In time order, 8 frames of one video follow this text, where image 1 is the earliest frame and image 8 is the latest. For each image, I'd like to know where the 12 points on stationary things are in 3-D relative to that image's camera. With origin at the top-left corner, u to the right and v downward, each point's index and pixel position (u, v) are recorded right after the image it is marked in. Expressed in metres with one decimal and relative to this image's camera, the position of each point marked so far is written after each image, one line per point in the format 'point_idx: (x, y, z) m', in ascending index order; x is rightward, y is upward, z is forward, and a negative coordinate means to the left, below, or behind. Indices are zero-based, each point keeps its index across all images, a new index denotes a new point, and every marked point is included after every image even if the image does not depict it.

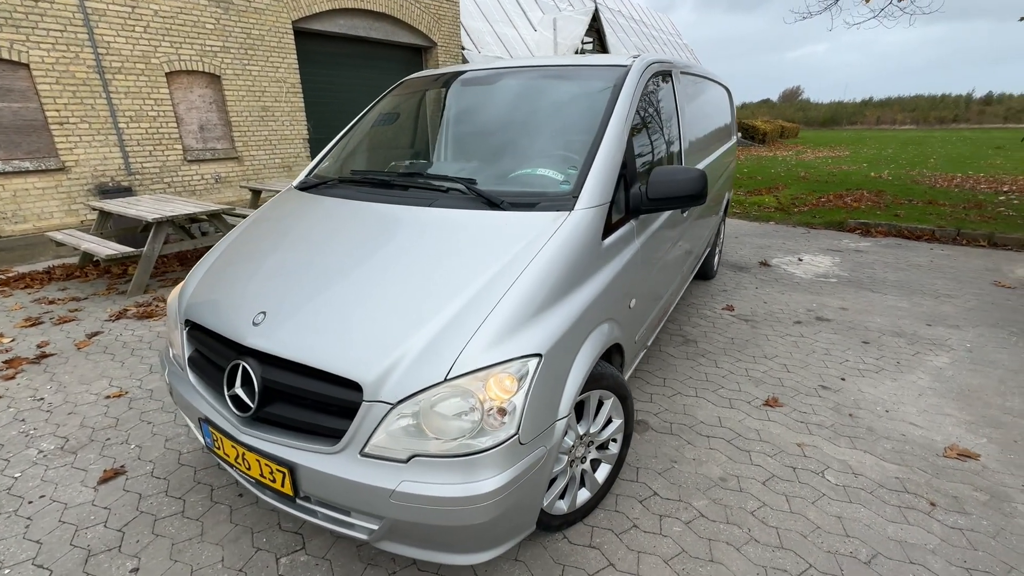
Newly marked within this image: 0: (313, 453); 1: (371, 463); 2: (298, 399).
0: (-0.7, -0.6, +1.6) m
1: (-0.5, -0.6, +1.6) m
2: (-0.8, -0.4, +1.7) m
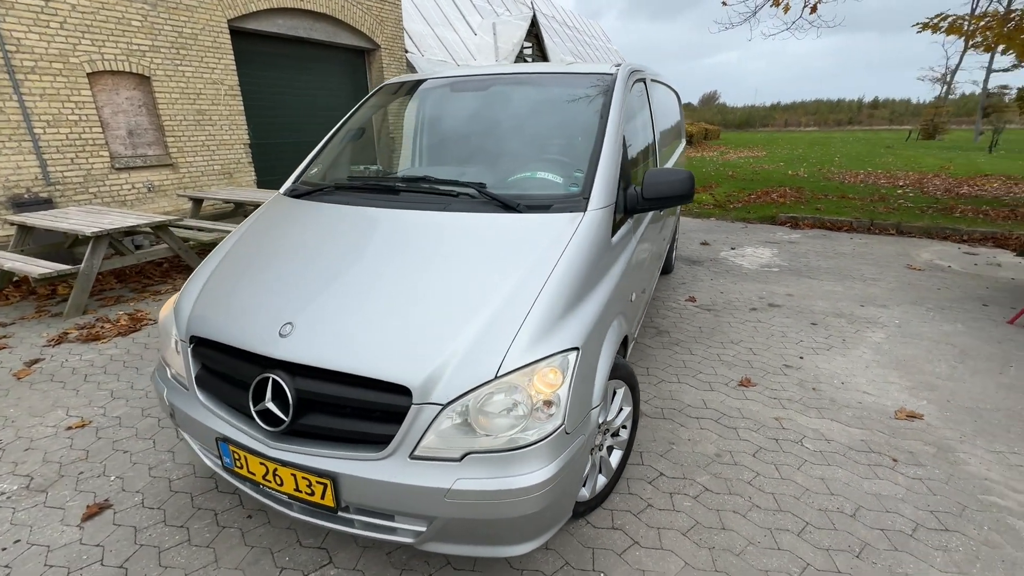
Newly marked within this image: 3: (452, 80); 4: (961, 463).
0: (-0.5, -0.6, +1.6) m
1: (-0.3, -0.6, +1.6) m
2: (-0.6, -0.4, +1.7) m
3: (-0.3, +1.4, +3.0) m
4: (+2.4, -0.9, +2.5) m
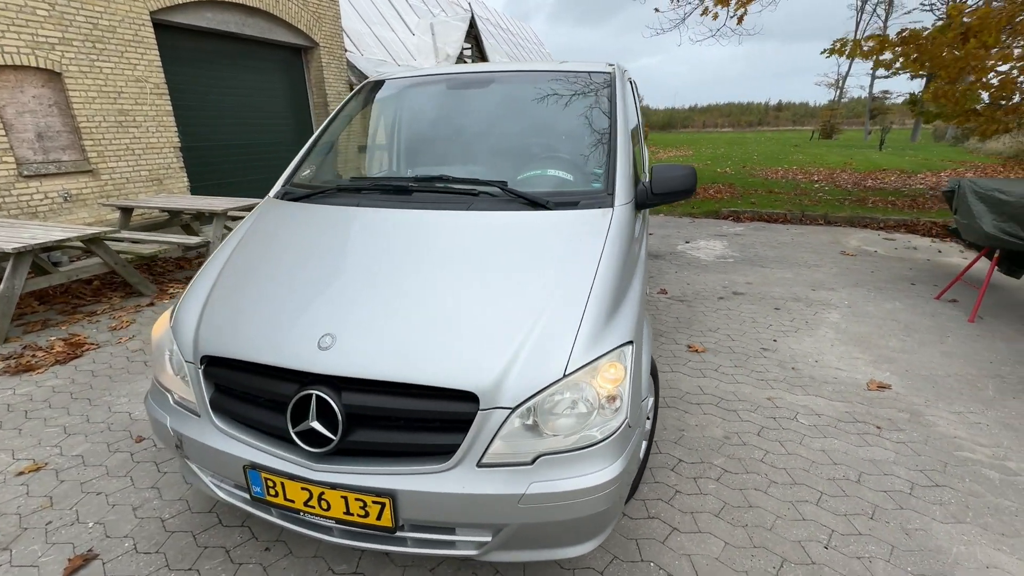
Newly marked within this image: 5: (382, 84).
0: (-0.3, -0.6, +1.5) m
1: (-0.1, -0.6, +1.5) m
2: (-0.4, -0.4, +1.6) m
3: (-0.4, +1.3, +3.0) m
4: (+2.5, -0.8, +2.8) m
5: (-0.8, +1.3, +3.1) m
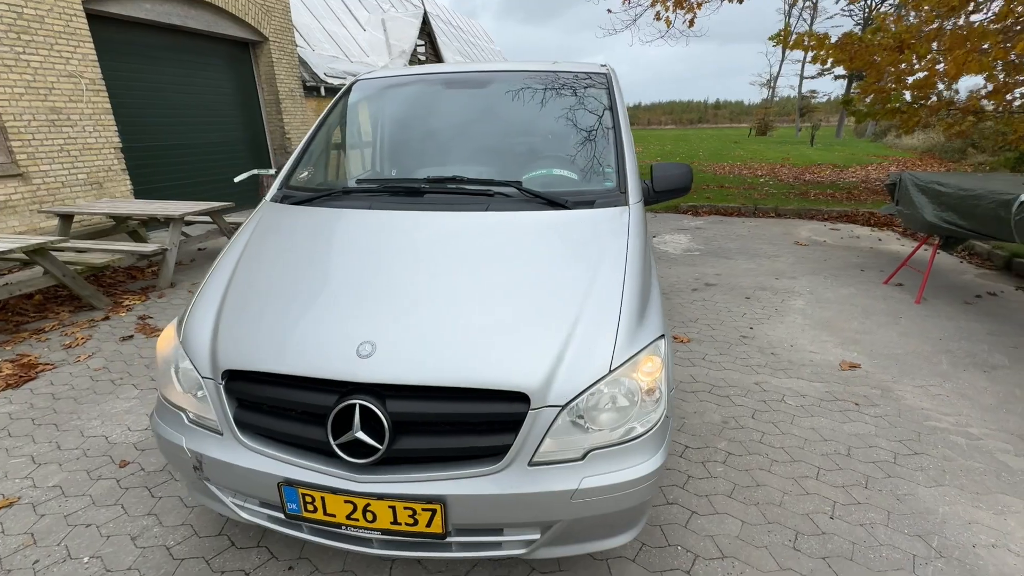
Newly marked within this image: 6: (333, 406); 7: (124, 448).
0: (-0.1, -0.6, +1.5) m
1: (+0.1, -0.6, +1.5) m
2: (-0.3, -0.5, +1.5) m
3: (-0.4, +1.3, +2.9) m
4: (+2.6, -0.7, +3.1) m
5: (-0.9, +1.3, +3.0) m
6: (-0.6, -0.4, +1.5) m
7: (-2.2, -0.9, +2.7) m
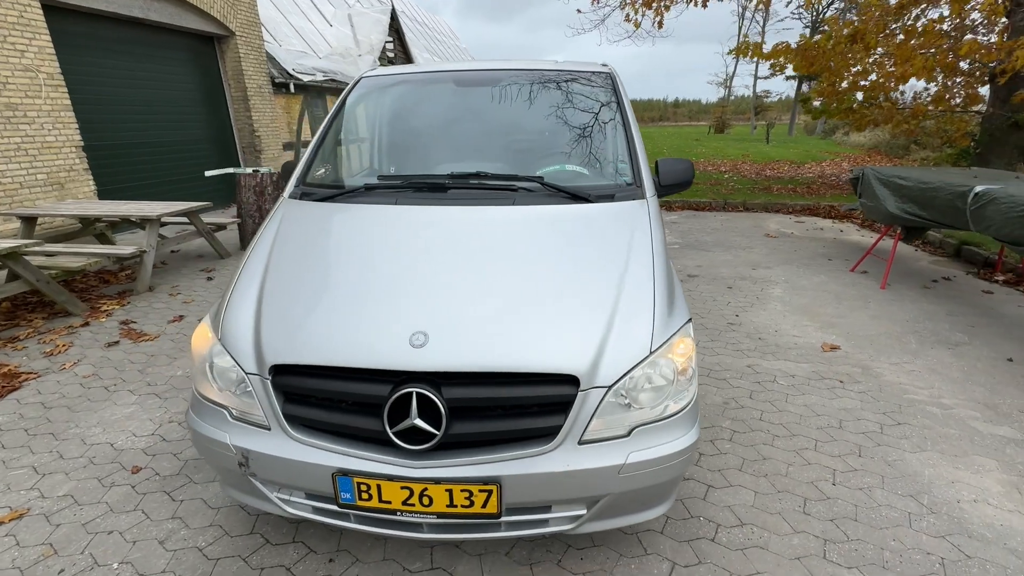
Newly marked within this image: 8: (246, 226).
0: (0.0, -0.6, +1.6) m
1: (+0.3, -0.6, +1.6) m
2: (-0.1, -0.4, +1.6) m
3: (-0.4, +1.4, +3.0) m
4: (+2.6, -0.6, +3.3) m
5: (-0.8, +1.3, +3.0) m
6: (-0.4, -0.4, +1.6) m
7: (-2.1, -0.9, +2.6) m
8: (-3.7, +0.9, +6.5) m
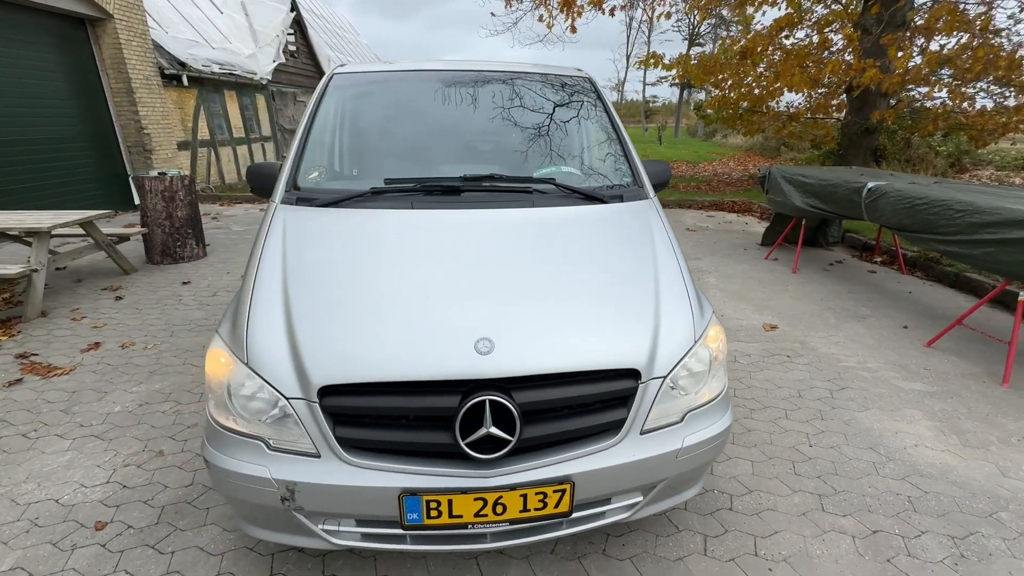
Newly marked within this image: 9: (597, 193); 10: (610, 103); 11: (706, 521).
0: (+0.3, -0.6, +1.6) m
1: (+0.5, -0.5, +1.7) m
2: (+0.1, -0.4, +1.6) m
3: (-0.5, +1.3, +2.9) m
4: (+2.5, -0.5, +3.8) m
5: (-1.0, +1.3, +2.8) m
6: (-0.2, -0.4, +1.5) m
7: (-2.0, -1.0, +2.2) m
8: (-4.4, +0.6, +5.7) m
9: (+0.4, +0.5, +2.3) m
10: (+0.4, +1.2, +3.0) m
11: (+0.9, -1.1, +2.2) m
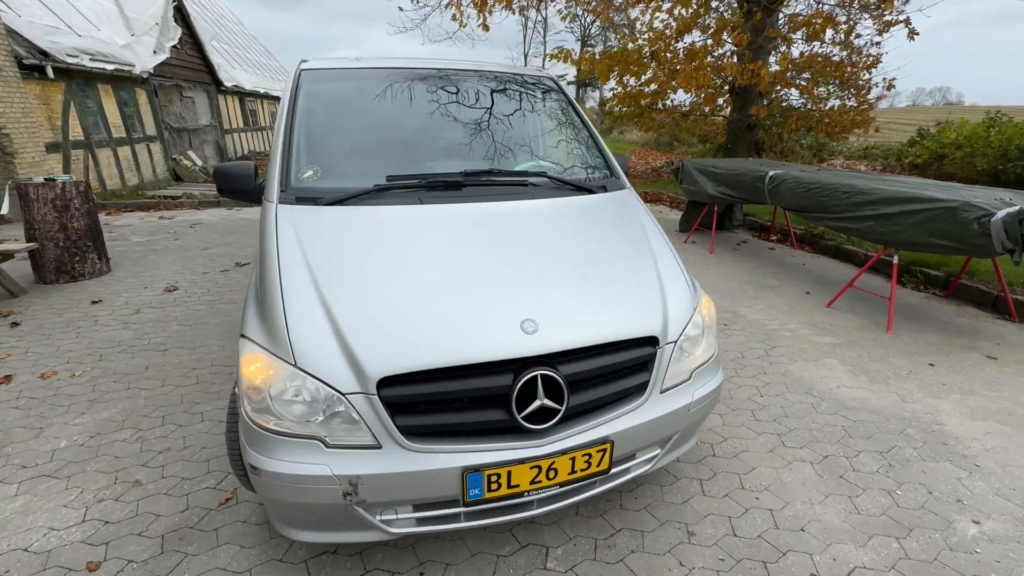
0: (+0.4, -0.5, +1.8) m
1: (+0.7, -0.4, +2.0) m
2: (+0.3, -0.4, +1.8) m
3: (-0.7, +1.4, +2.9) m
4: (+2.2, -0.3, +4.4) m
5: (-1.1, +1.3, +2.8) m
6: (0.0, -0.3, +1.7) m
7: (-1.9, -1.1, +2.0) m
8: (-4.9, +0.4, +5.0) m
9: (+0.4, +0.6, +2.5) m
10: (+0.2, +1.3, +3.2) m
11: (+1.0, -1.0, +2.5) m
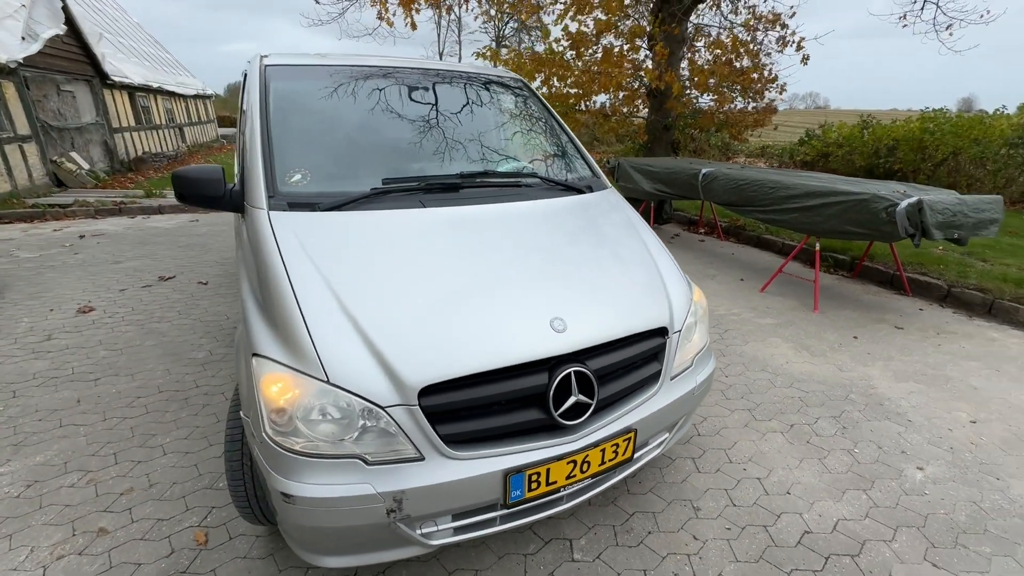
0: (+0.5, -0.5, +1.9) m
1: (+0.7, -0.4, +2.1) m
2: (+0.4, -0.3, +1.9) m
3: (-0.8, +1.3, +2.8) m
4: (+1.8, -0.2, +4.8) m
5: (-1.2, +1.2, +2.6) m
6: (+0.1, -0.3, +1.7) m
7: (-1.7, -1.2, +1.7) m
8: (-5.3, +0.1, +4.2) m
9: (+0.3, +0.6, +2.6) m
10: (0.0, +1.3, +3.2) m
11: (+1.0, -0.9, +2.7) m
